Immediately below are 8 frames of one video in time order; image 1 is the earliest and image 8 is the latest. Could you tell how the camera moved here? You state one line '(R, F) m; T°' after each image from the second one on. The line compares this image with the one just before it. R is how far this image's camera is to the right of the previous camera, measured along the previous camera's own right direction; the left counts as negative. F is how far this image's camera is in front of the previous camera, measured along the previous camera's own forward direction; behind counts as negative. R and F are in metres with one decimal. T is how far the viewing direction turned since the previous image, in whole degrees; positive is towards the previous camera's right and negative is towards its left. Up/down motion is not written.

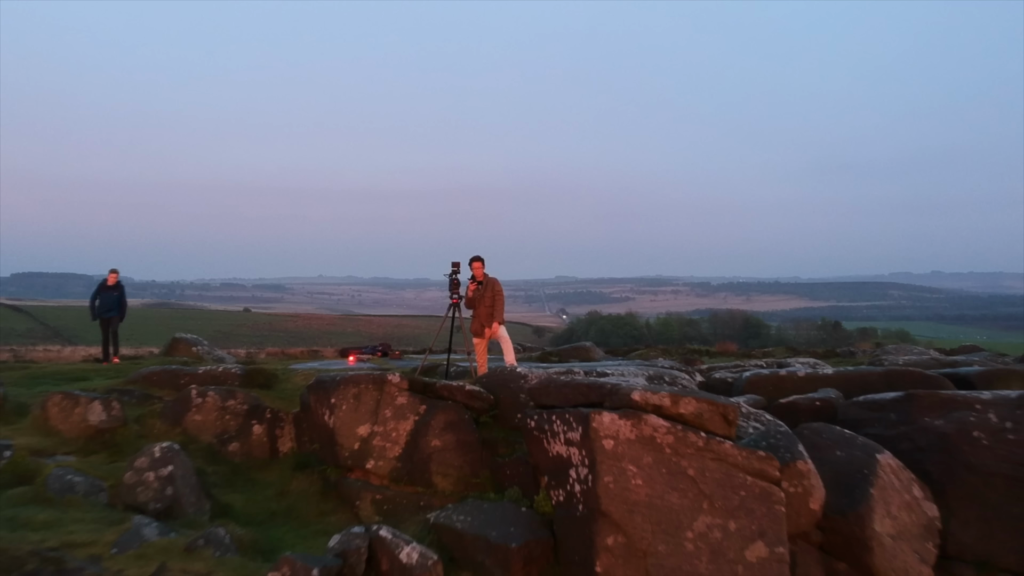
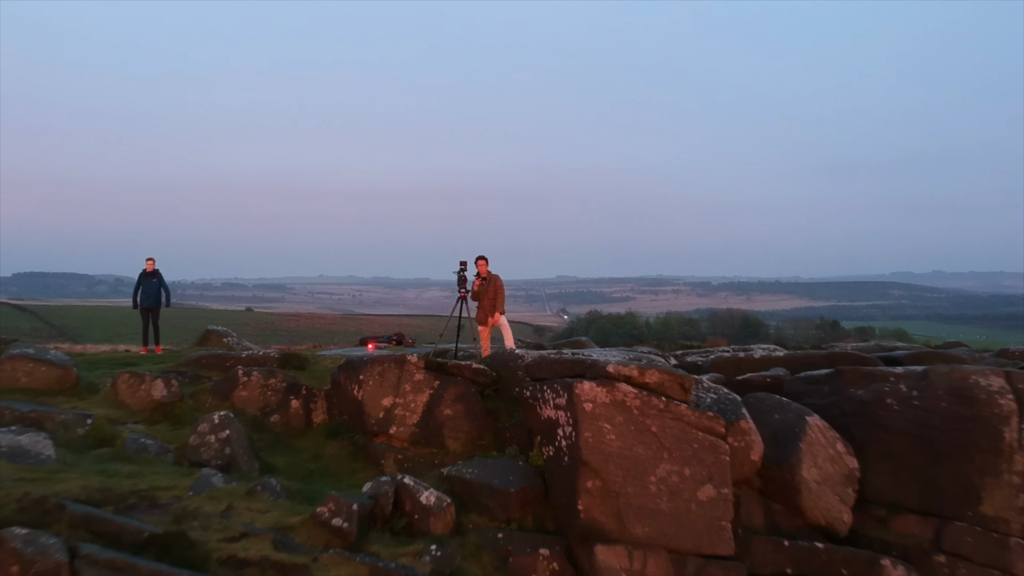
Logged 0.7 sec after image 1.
(0.0, -1.5) m; 0°
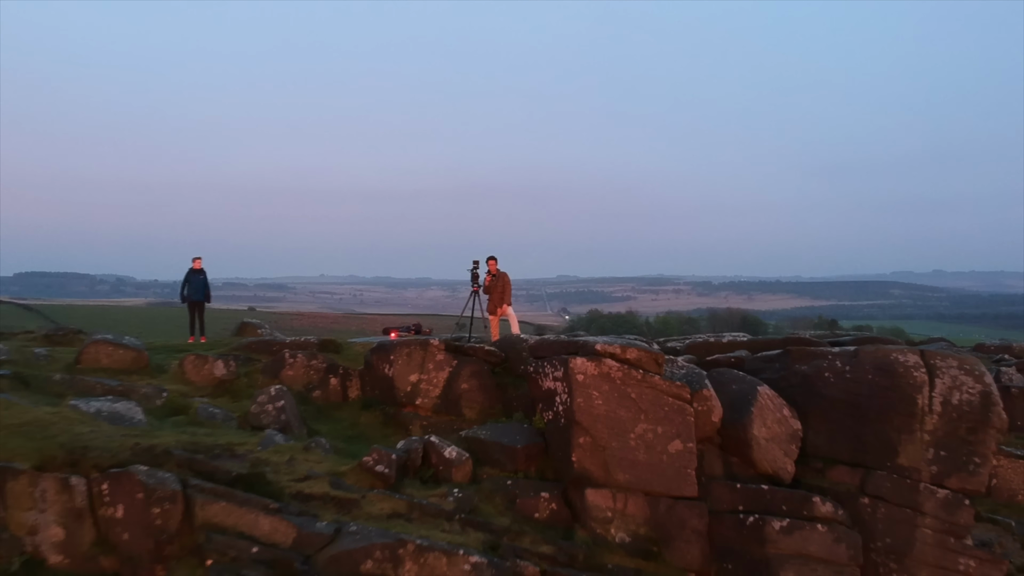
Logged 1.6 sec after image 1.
(-0.1, -1.8) m; 0°
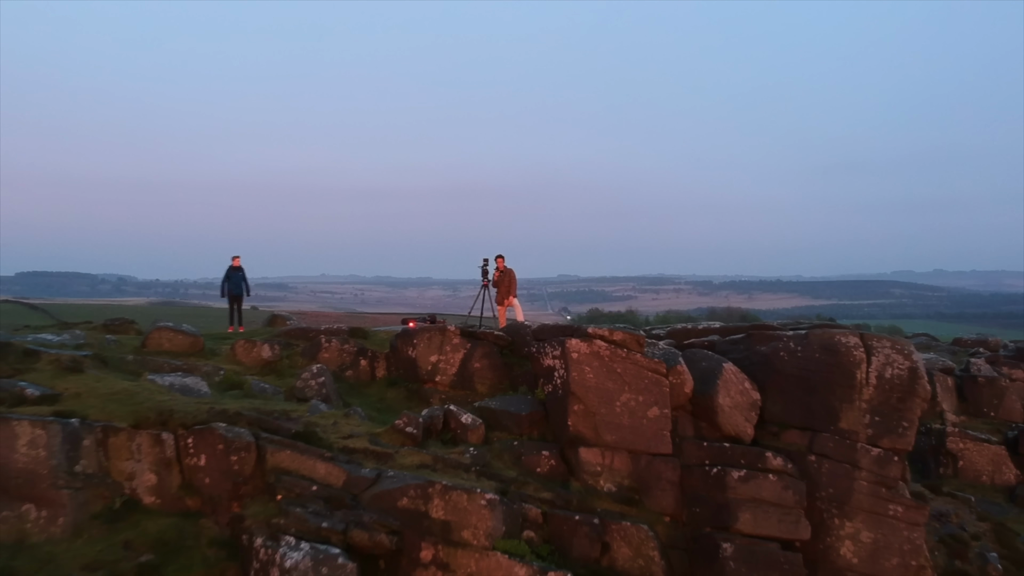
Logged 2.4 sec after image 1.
(-0.1, -1.9) m; 0°
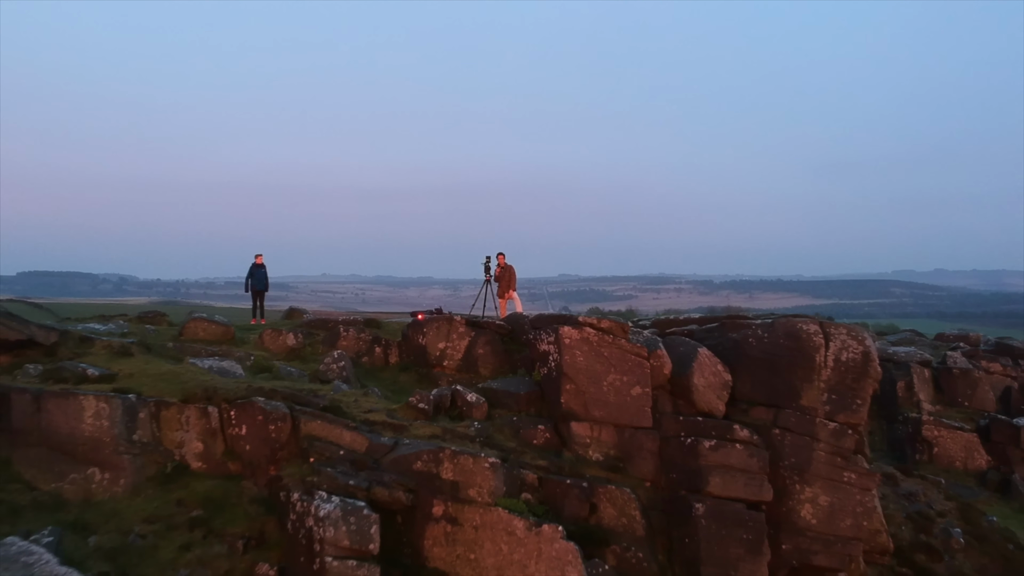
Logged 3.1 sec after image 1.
(0.0, -1.5) m; 0°
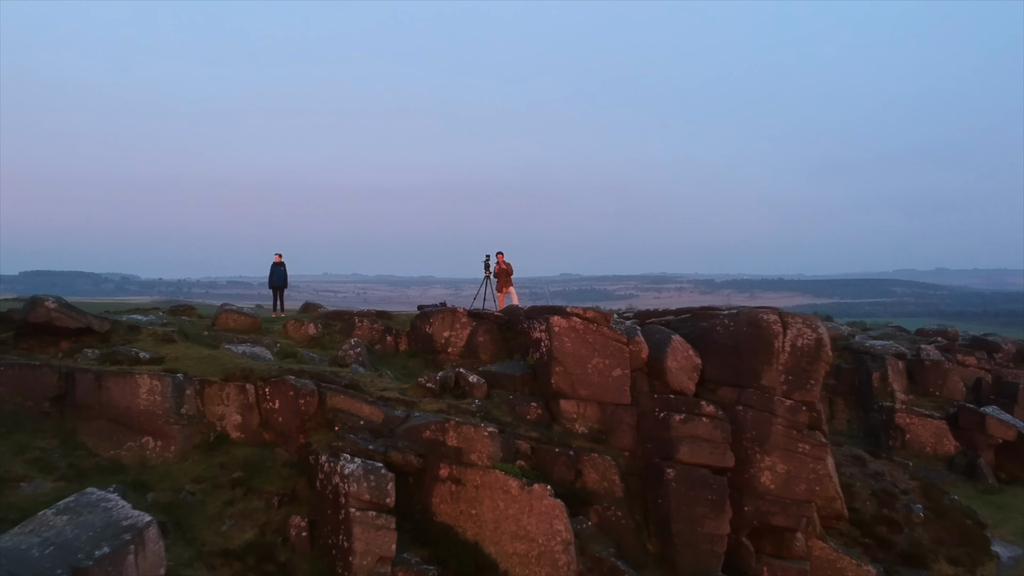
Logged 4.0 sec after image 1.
(+0.1, -1.8) m; 0°
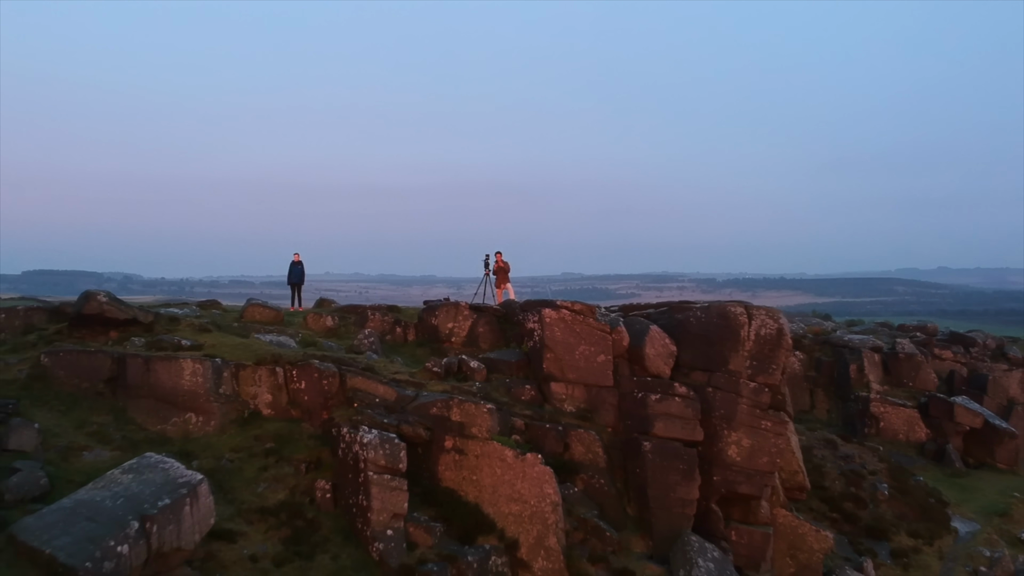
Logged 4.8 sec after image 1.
(+0.1, -1.9) m; 0°
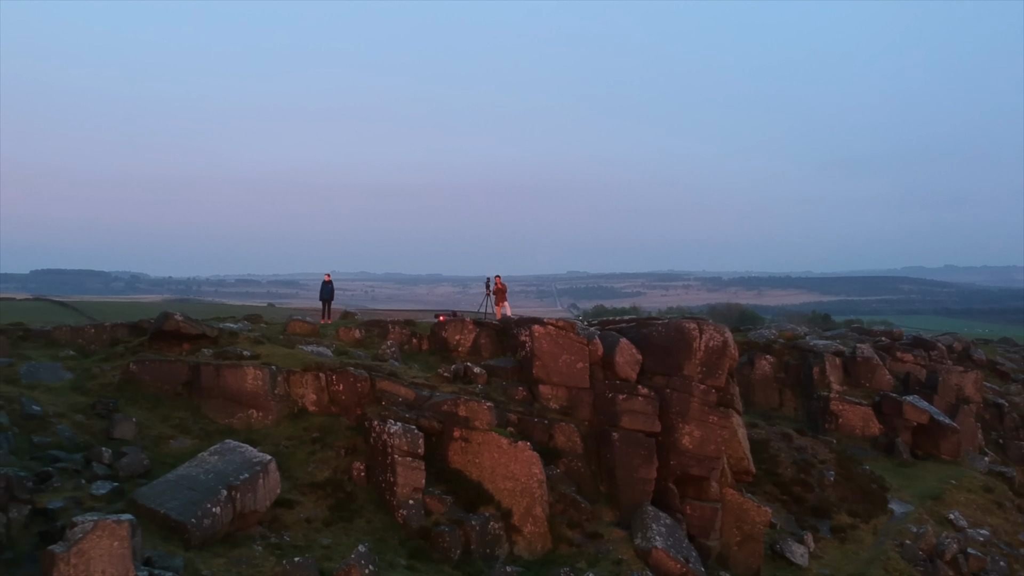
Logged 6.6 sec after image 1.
(+0.3, -3.9) m; 0°
